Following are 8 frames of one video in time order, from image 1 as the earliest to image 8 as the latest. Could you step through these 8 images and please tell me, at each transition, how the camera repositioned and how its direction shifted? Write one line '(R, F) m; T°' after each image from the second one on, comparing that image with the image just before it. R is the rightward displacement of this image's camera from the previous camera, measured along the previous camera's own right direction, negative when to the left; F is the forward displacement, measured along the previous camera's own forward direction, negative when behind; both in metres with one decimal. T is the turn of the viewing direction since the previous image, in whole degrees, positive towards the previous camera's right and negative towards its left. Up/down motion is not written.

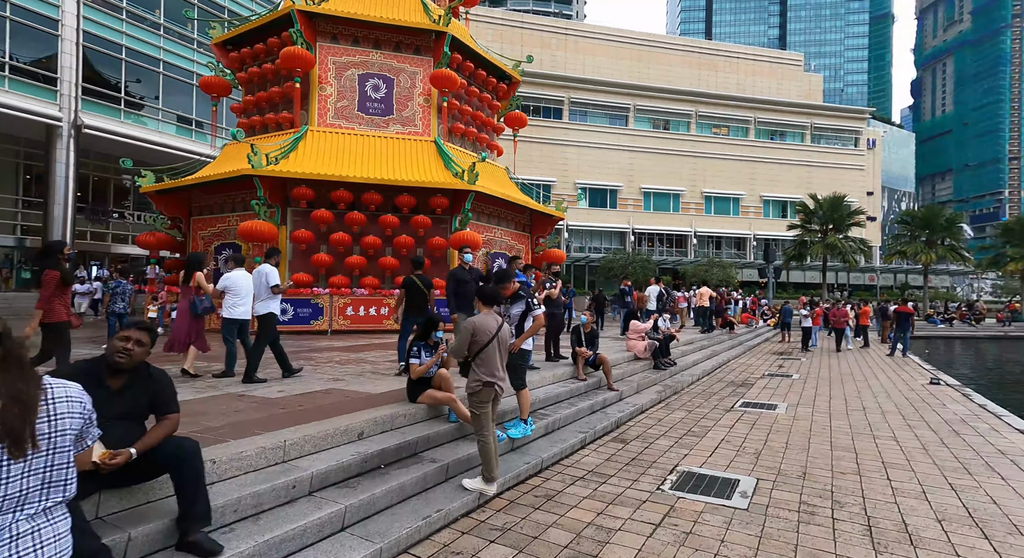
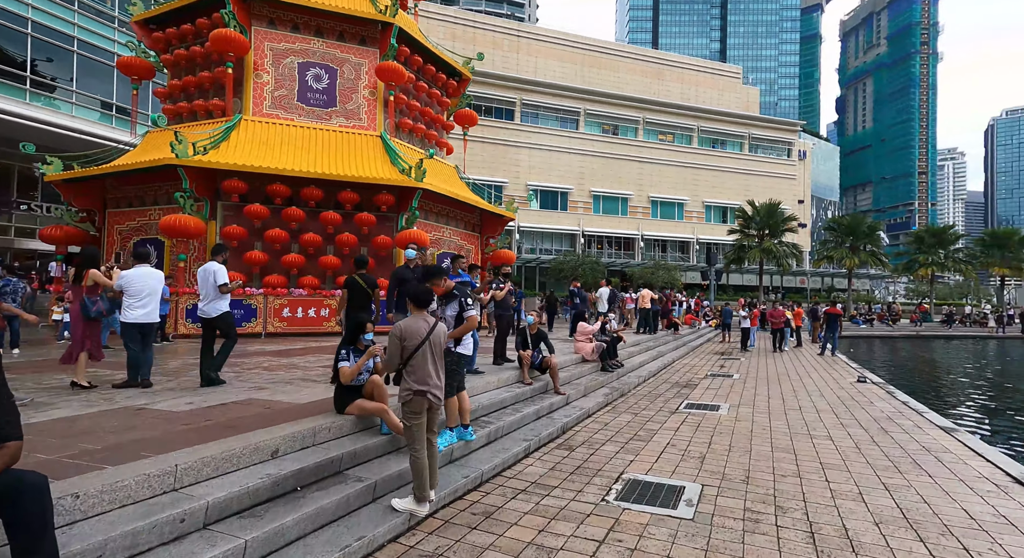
(+0.1, +0.3) m; +5°
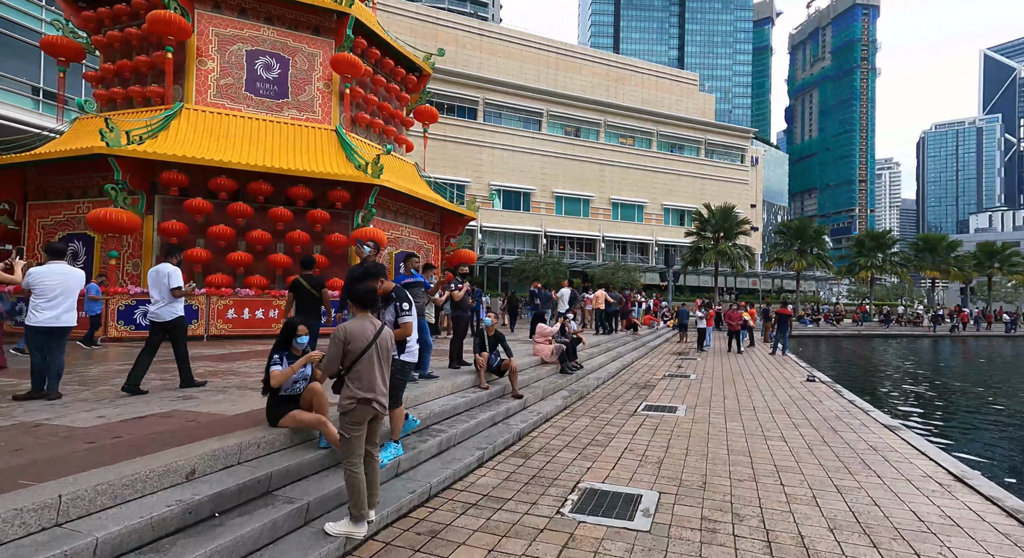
(+0.1, +0.2) m; +4°
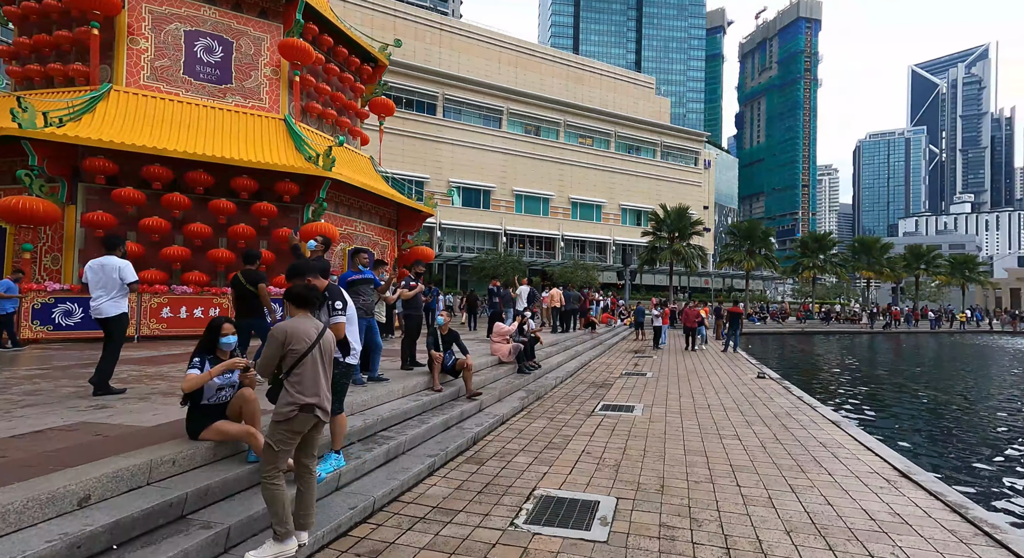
(+0.1, +0.2) m; +4°
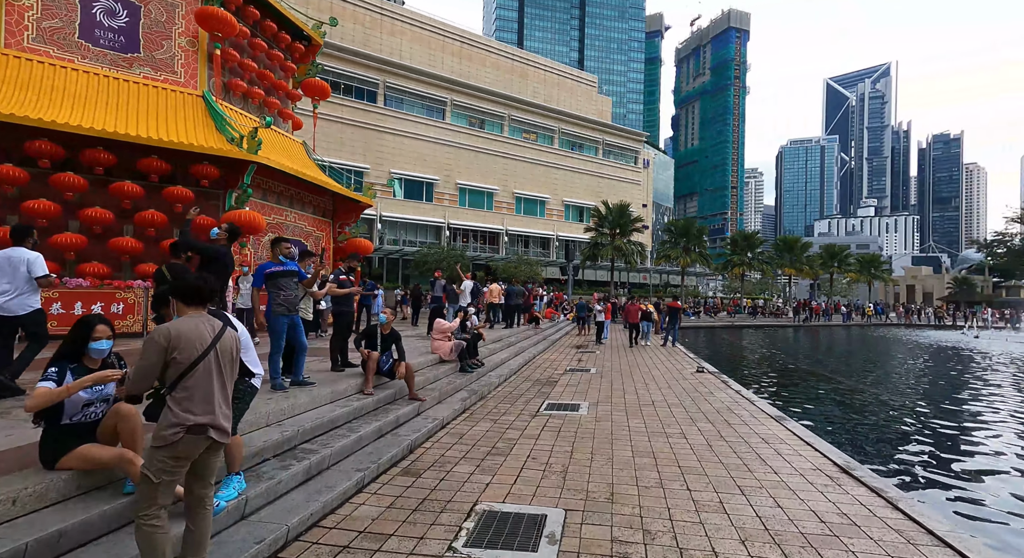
(0.0, +0.4) m; +6°
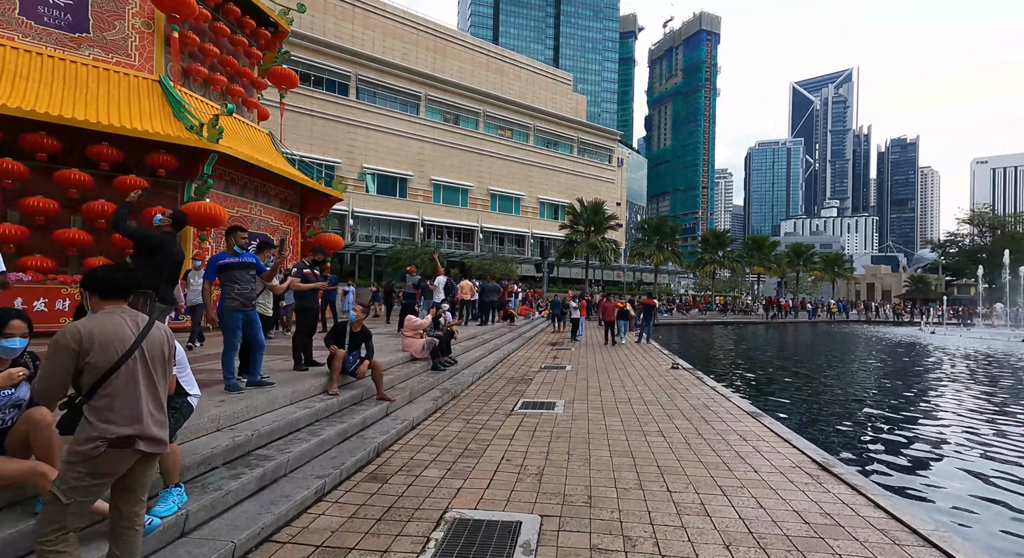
(0.0, +0.3) m; +3°
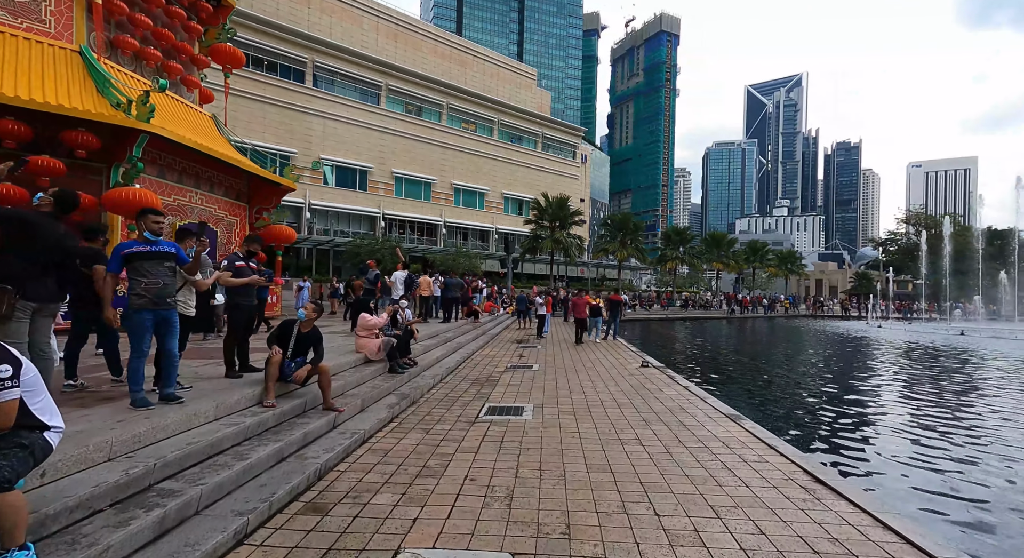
(0.0, +0.6) m; +4°
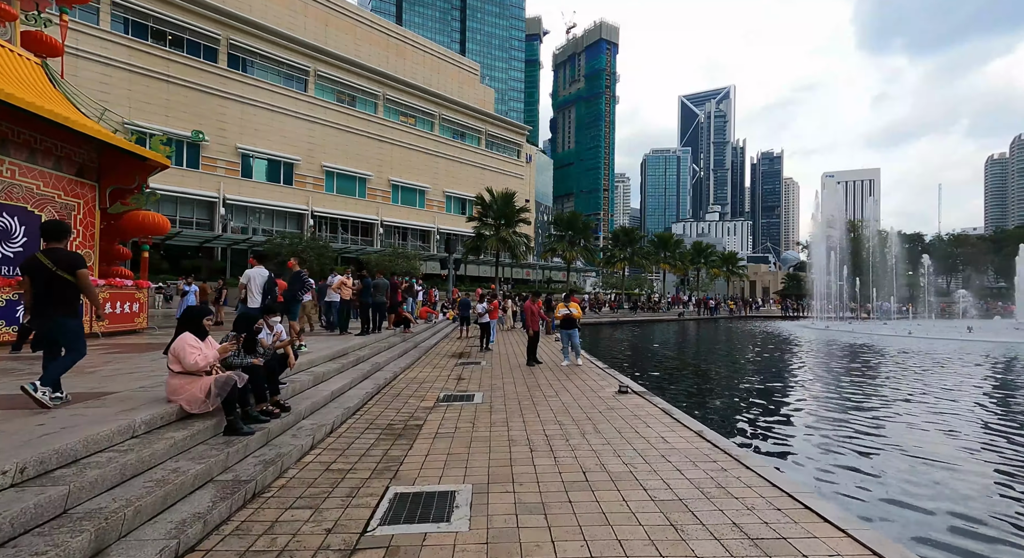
(+0.2, +3.1) m; +6°
